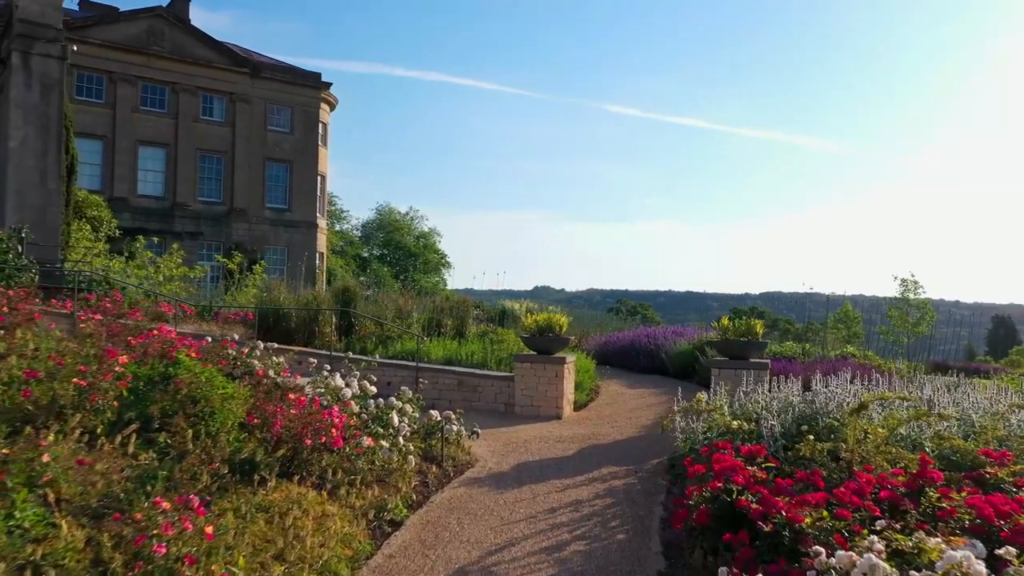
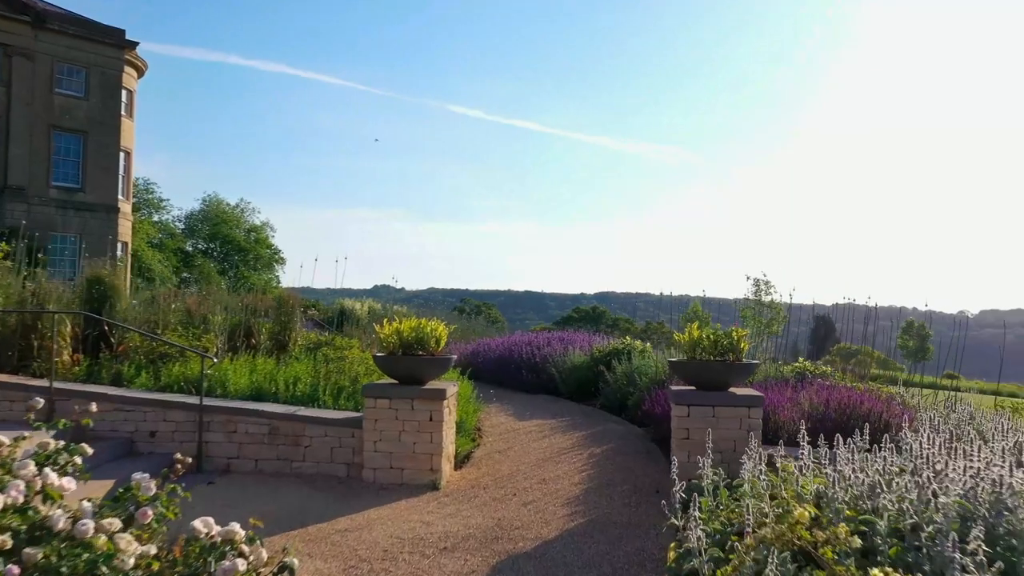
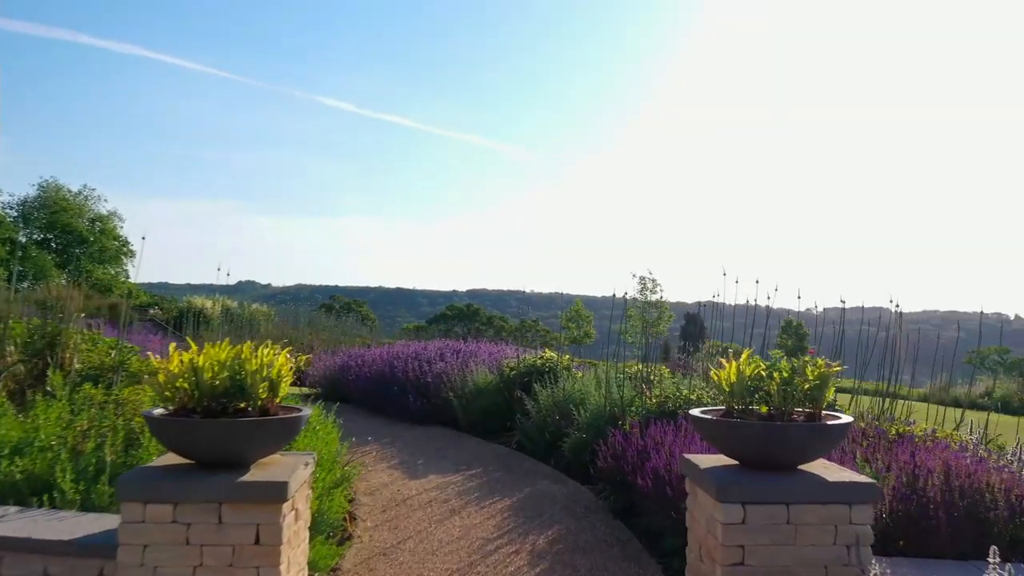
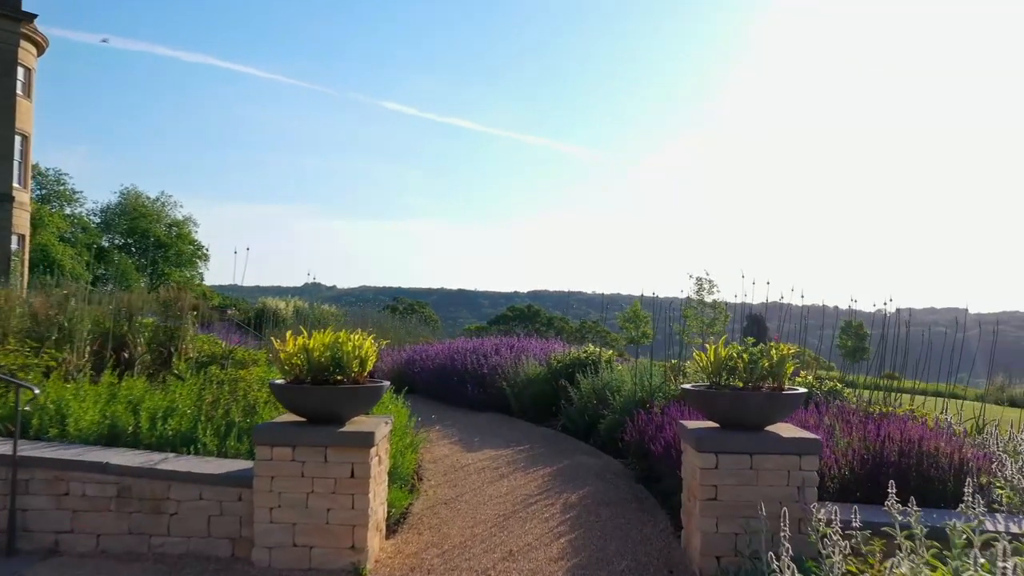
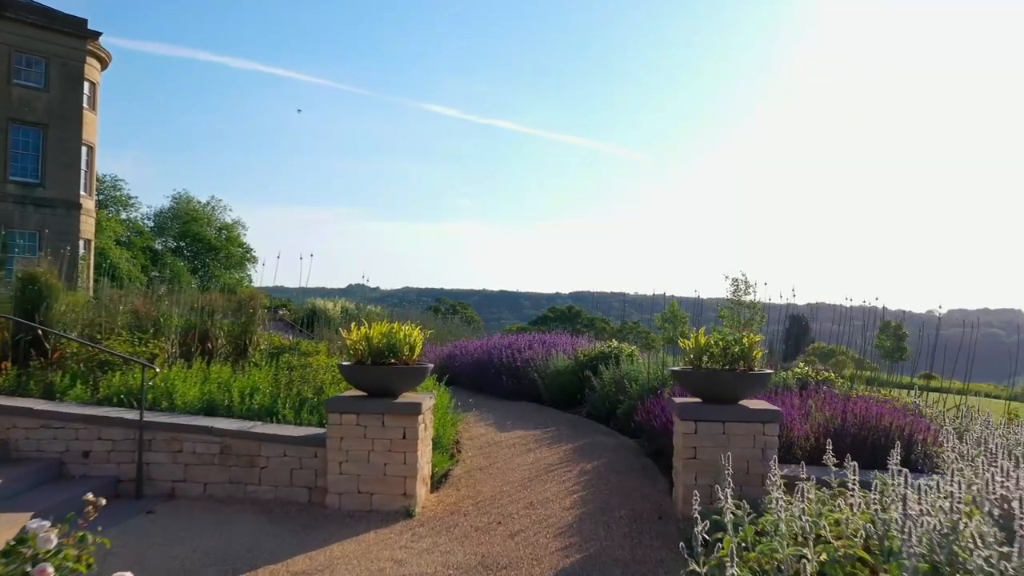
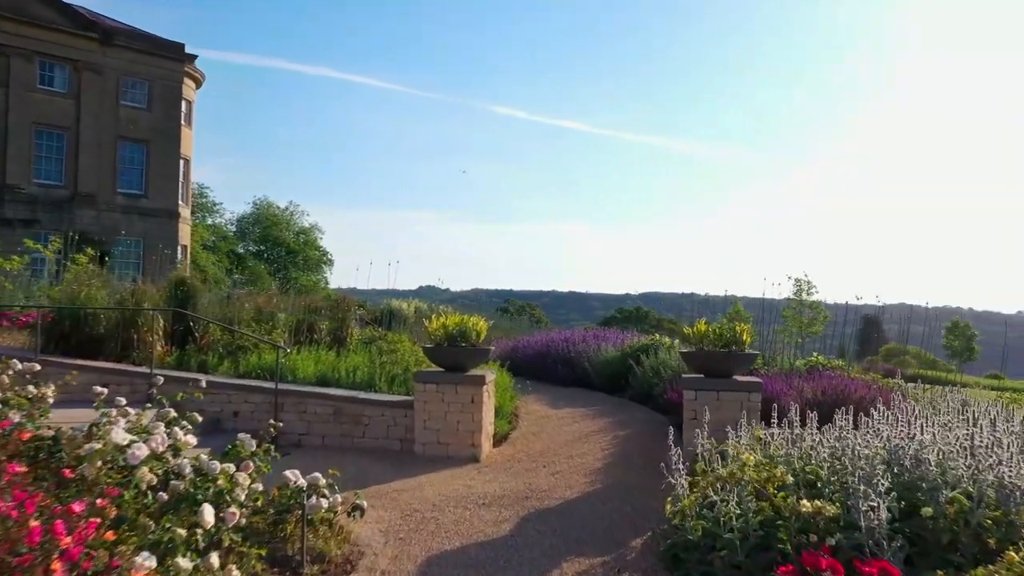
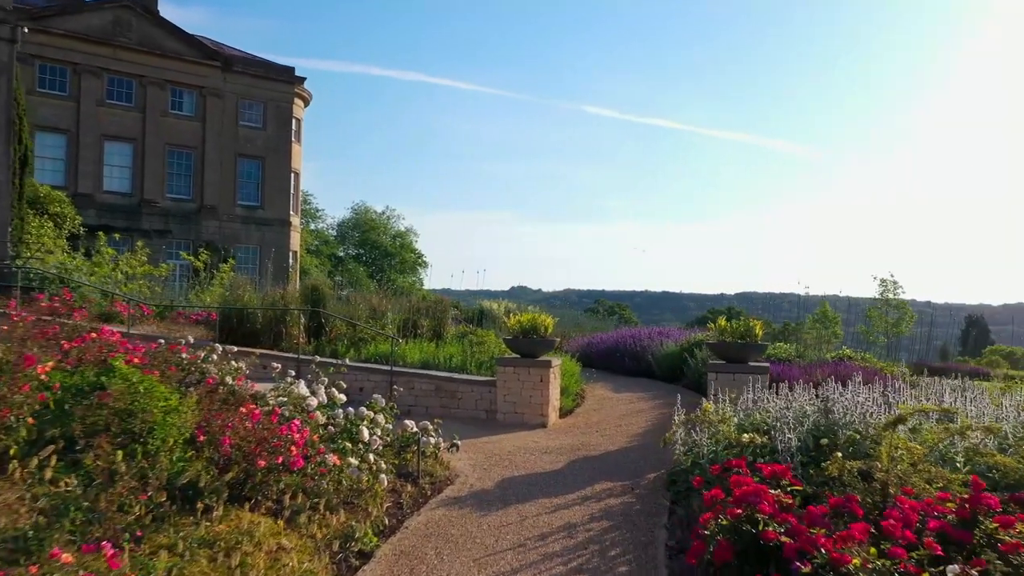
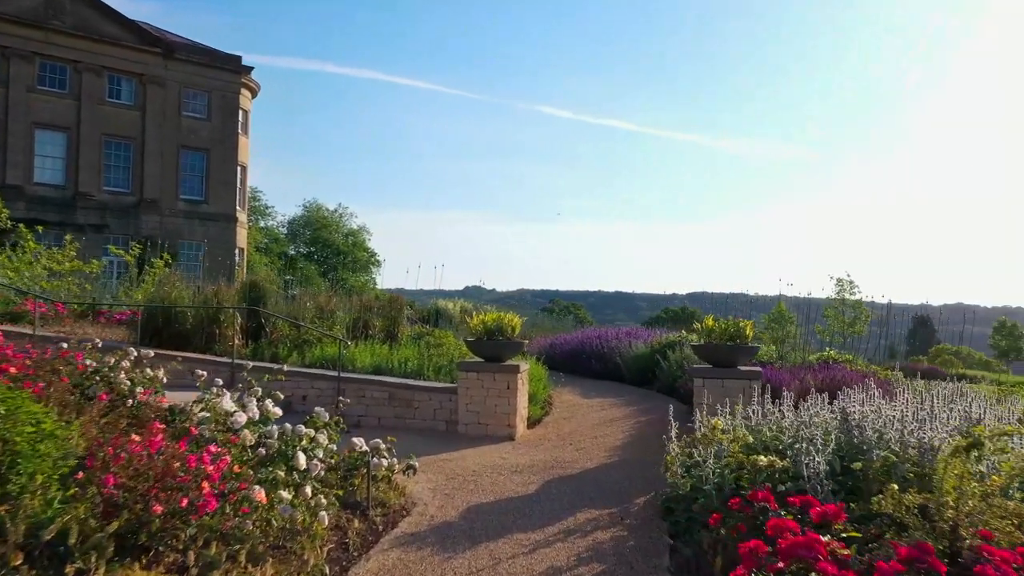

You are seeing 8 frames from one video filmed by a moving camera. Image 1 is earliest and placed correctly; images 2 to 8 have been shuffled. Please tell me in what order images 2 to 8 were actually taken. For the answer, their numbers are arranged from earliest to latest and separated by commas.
7, 8, 6, 2, 5, 4, 3
